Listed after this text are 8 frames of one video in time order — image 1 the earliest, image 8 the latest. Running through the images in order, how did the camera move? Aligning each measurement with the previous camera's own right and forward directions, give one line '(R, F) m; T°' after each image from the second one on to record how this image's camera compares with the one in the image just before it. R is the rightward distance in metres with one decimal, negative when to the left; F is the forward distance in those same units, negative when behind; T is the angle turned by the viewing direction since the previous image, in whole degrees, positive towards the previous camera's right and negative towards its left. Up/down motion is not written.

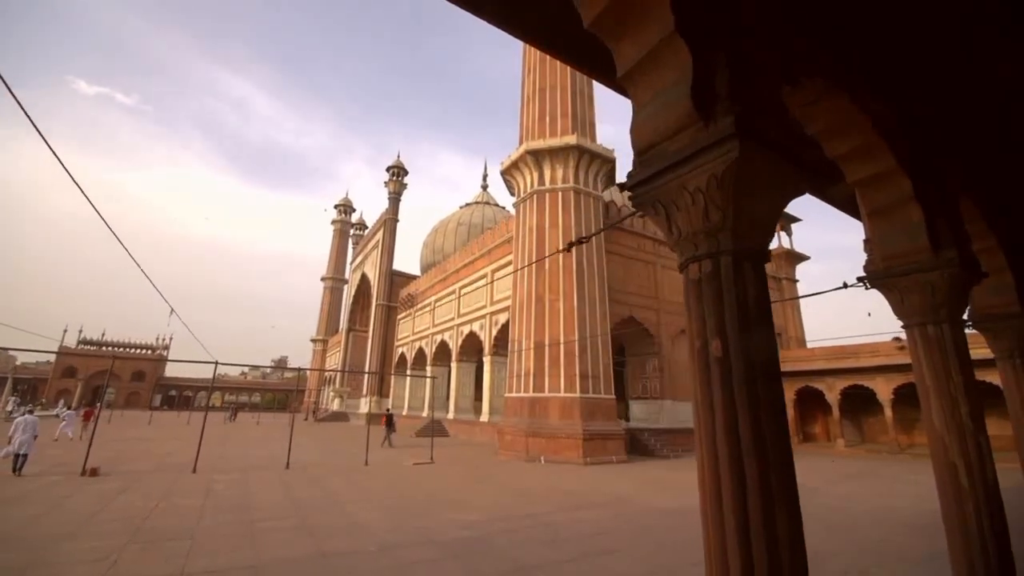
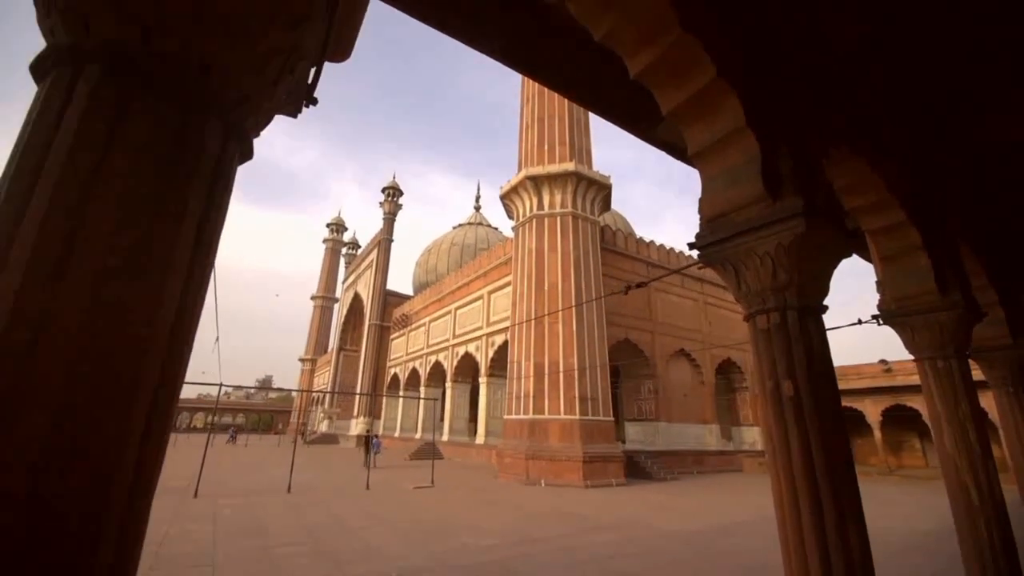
(-0.4, -0.2) m; +1°
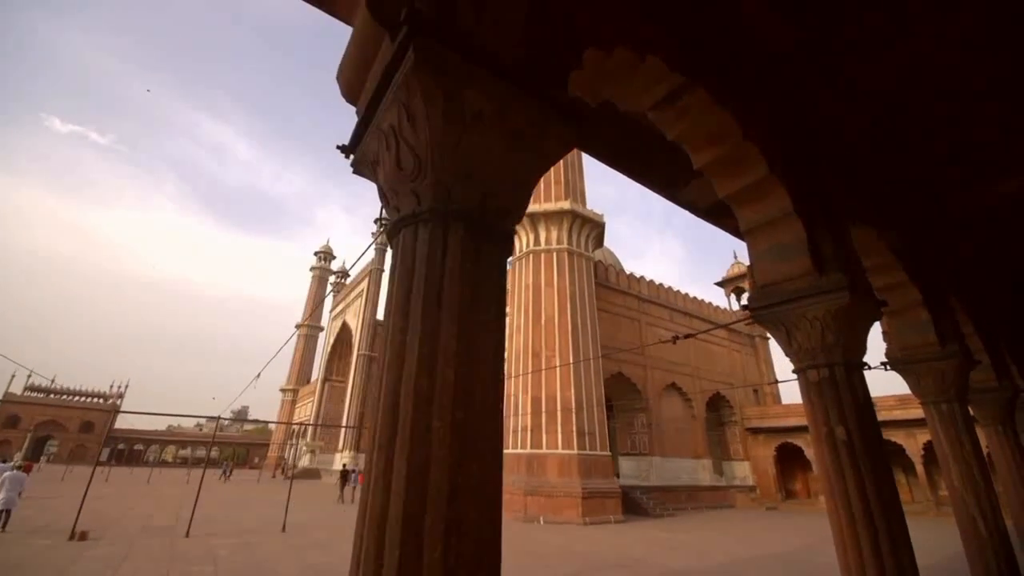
(-0.4, -0.3) m; +2°
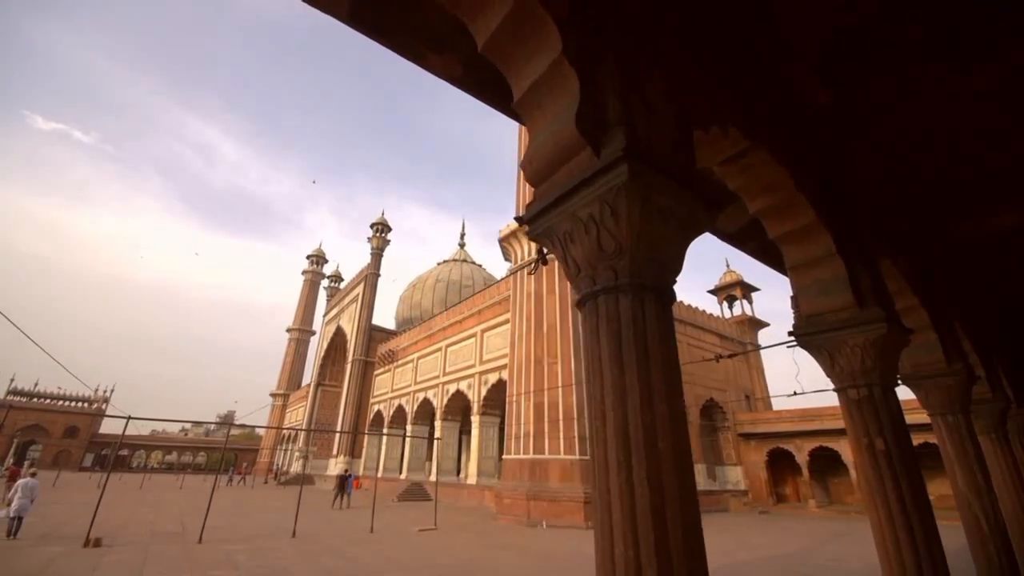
(-0.4, -0.3) m; +1°
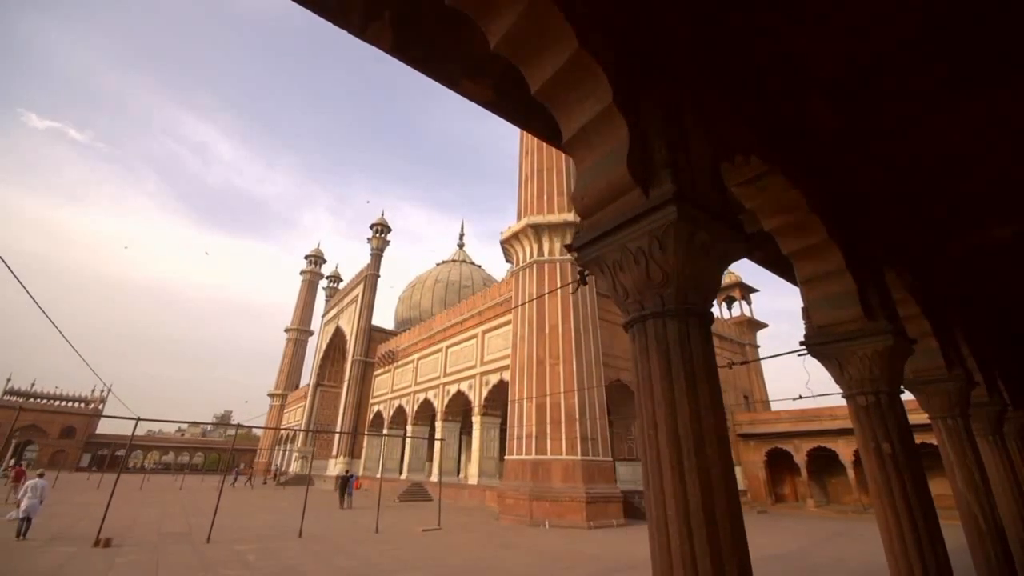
(-0.2, -0.1) m; 0°
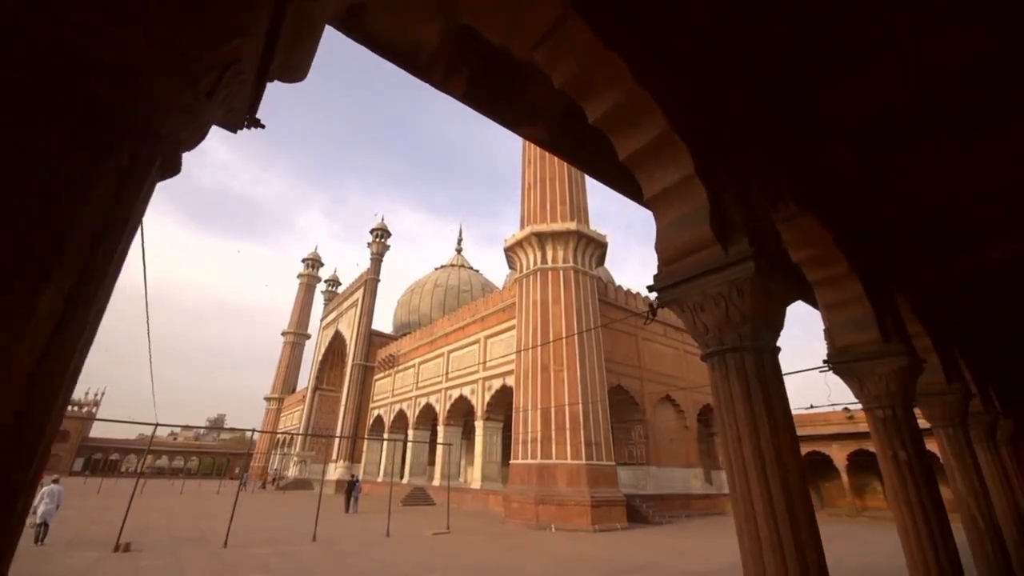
(-0.4, -0.3) m; +1°
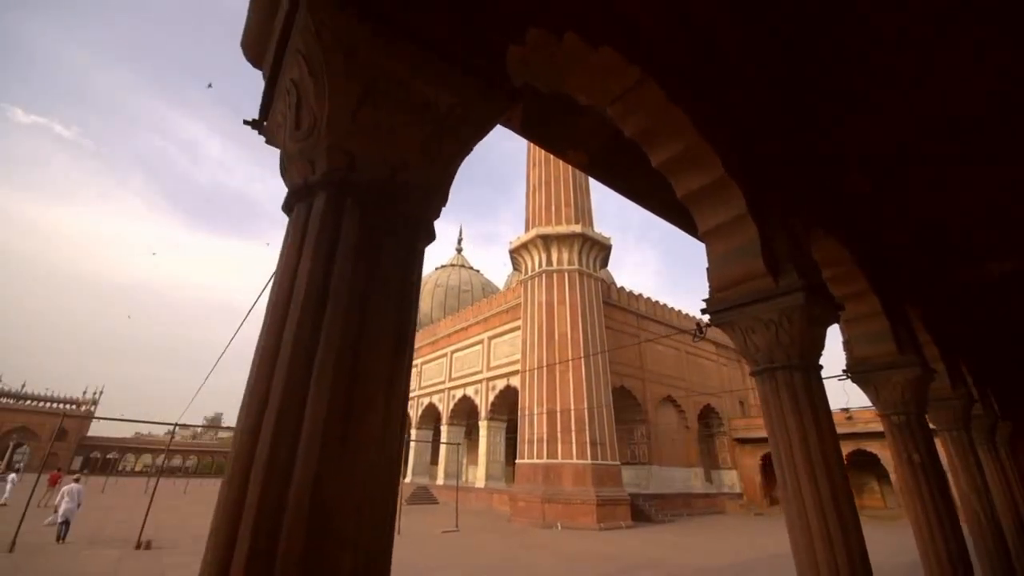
(-0.3, -0.2) m; 0°
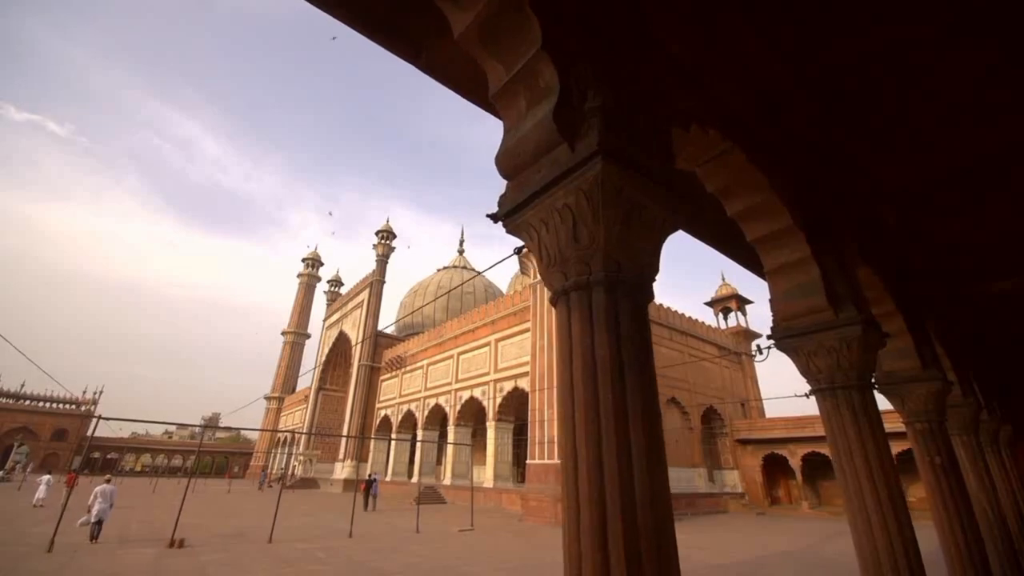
(-0.5, -0.3) m; 0°
